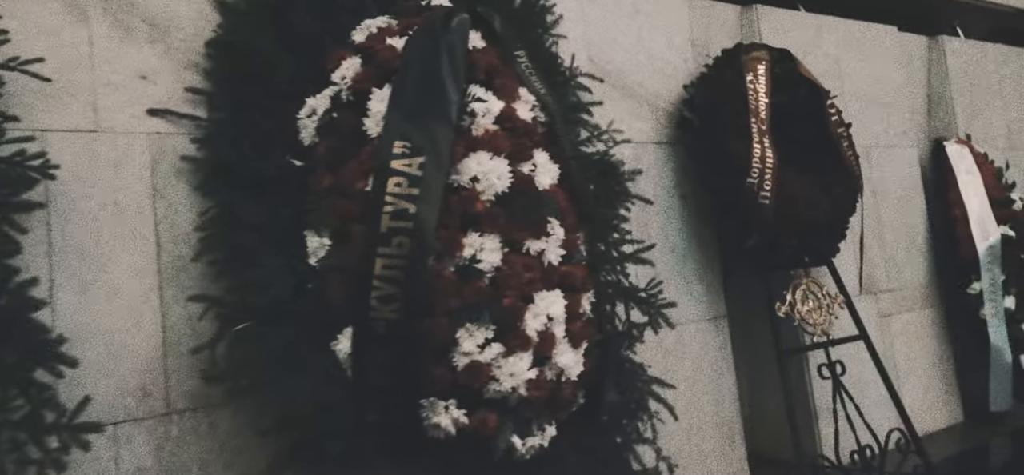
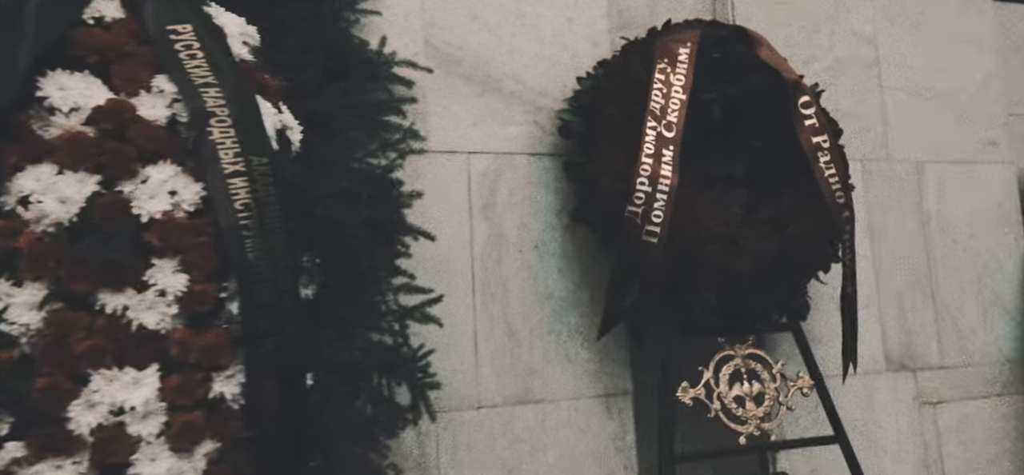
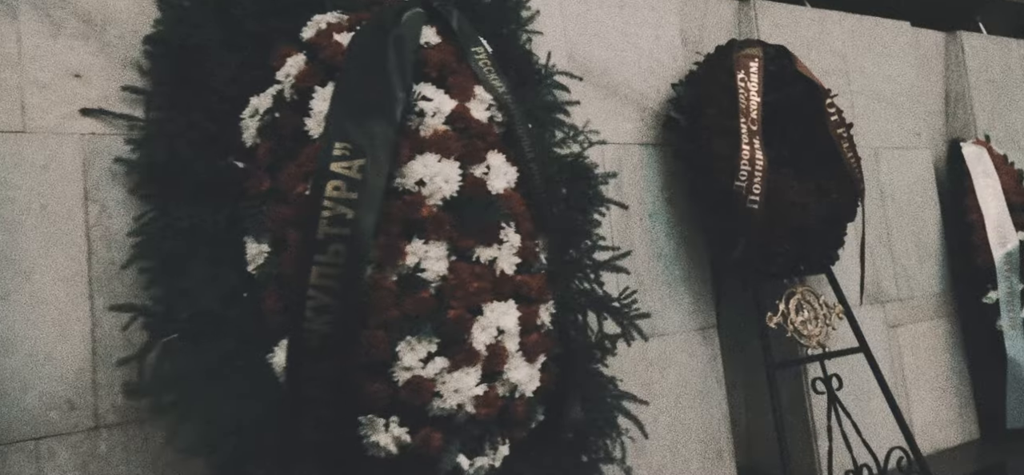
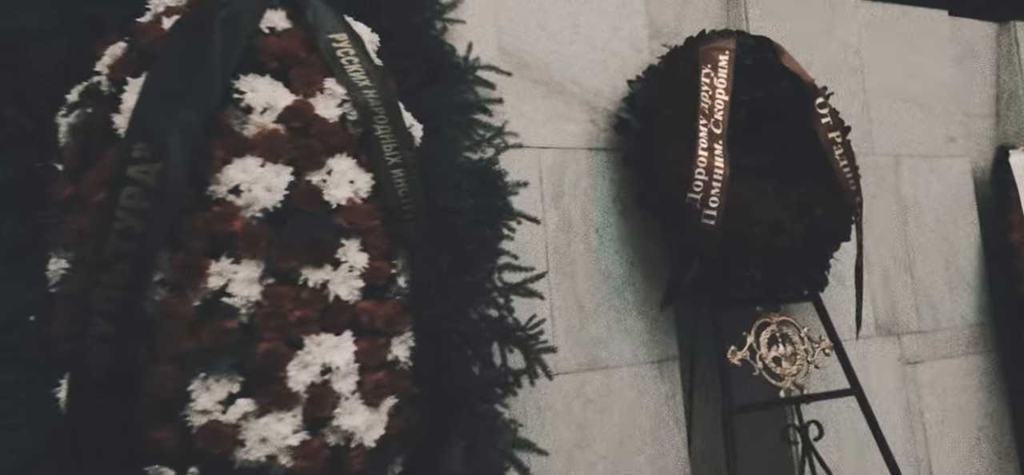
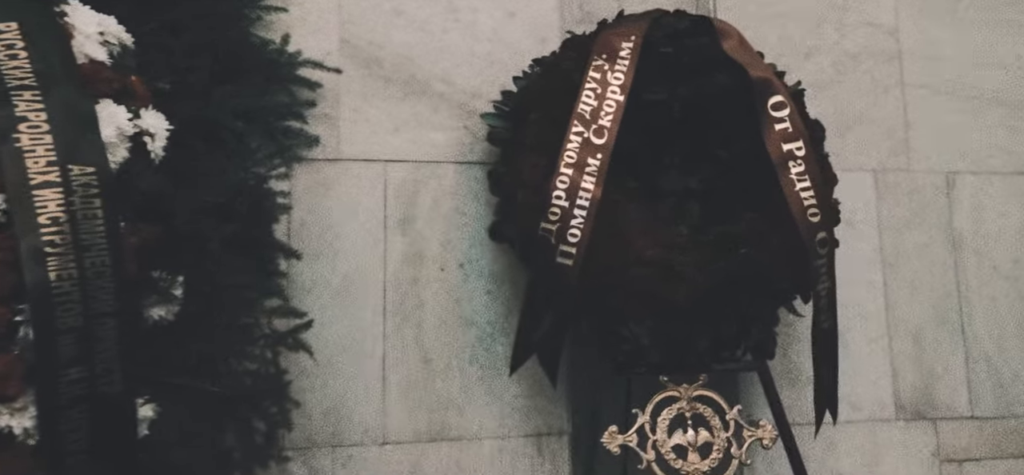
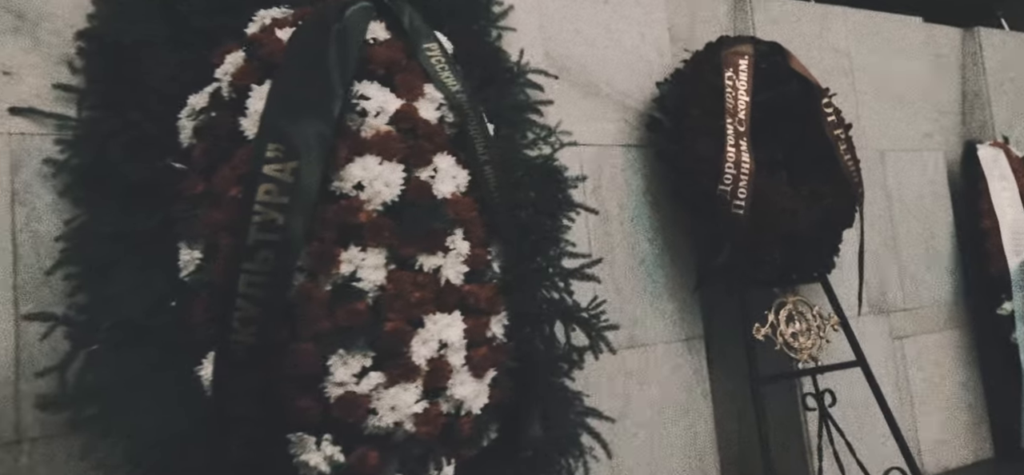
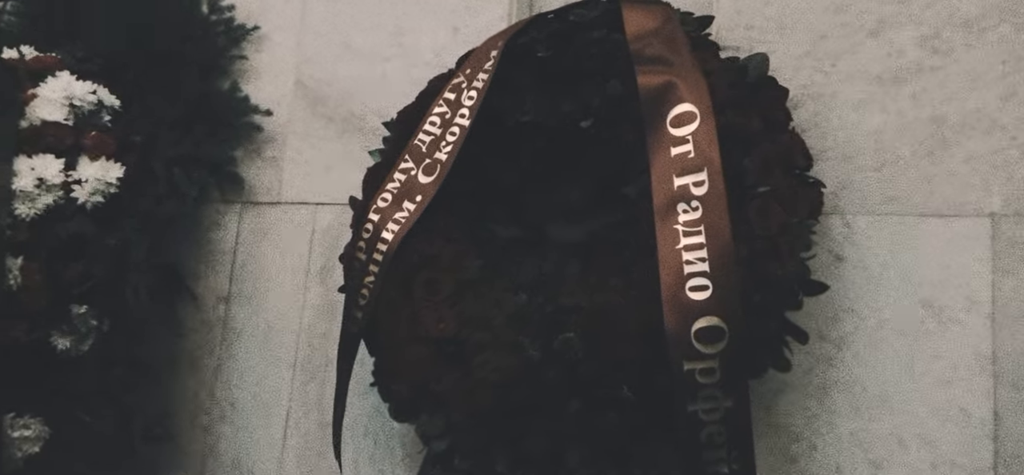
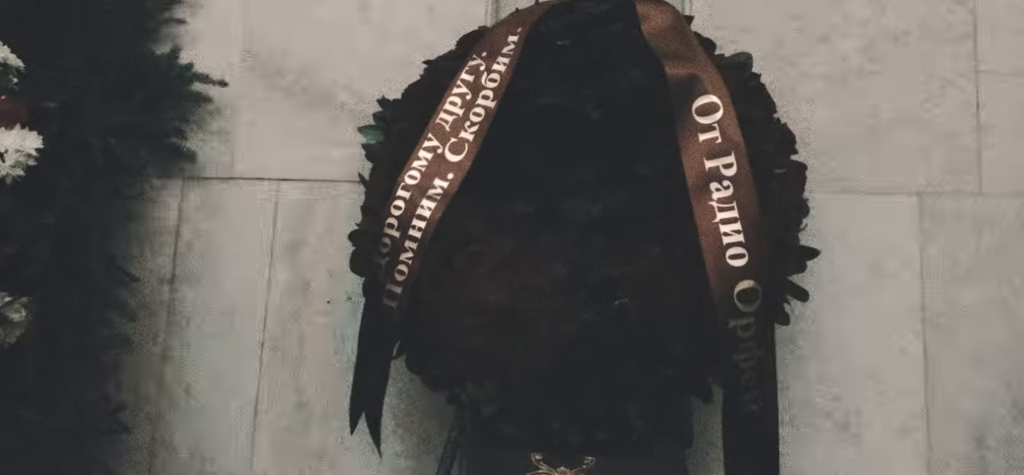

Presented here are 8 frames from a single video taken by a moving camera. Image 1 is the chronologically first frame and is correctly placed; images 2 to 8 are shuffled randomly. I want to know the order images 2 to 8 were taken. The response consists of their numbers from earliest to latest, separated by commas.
3, 6, 4, 2, 5, 8, 7
